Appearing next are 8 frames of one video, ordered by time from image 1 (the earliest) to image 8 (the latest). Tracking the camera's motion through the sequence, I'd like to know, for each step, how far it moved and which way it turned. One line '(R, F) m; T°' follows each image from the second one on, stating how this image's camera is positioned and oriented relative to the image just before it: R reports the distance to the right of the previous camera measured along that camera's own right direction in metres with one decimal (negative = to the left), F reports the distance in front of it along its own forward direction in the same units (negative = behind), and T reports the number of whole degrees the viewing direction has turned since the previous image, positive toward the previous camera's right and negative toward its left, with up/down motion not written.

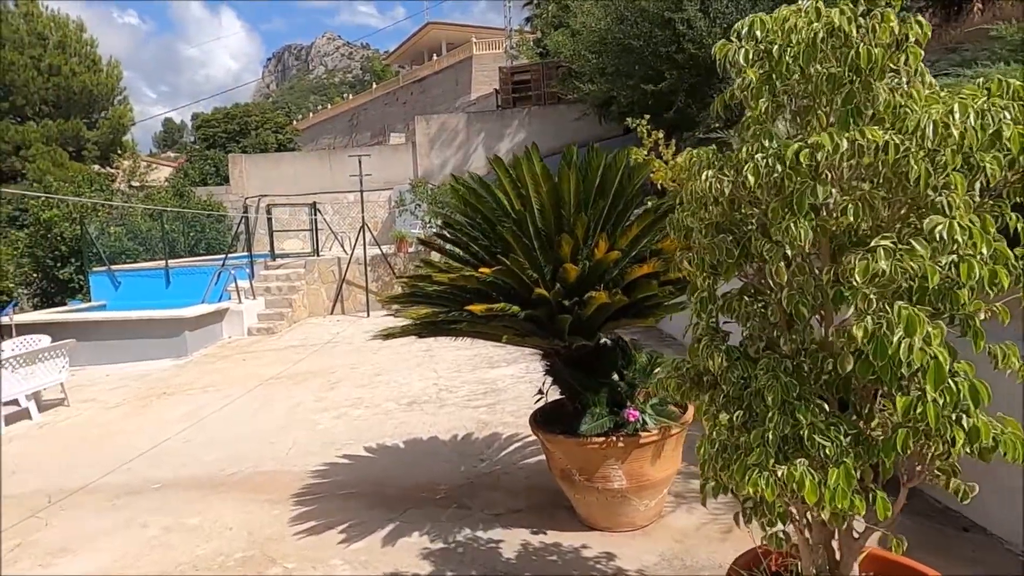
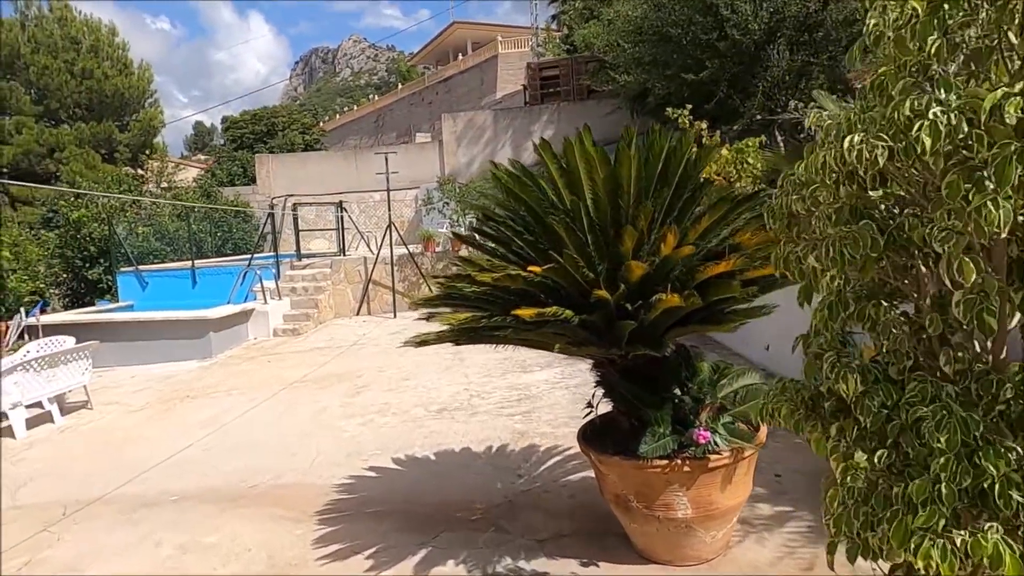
(-0.1, +0.3) m; -2°
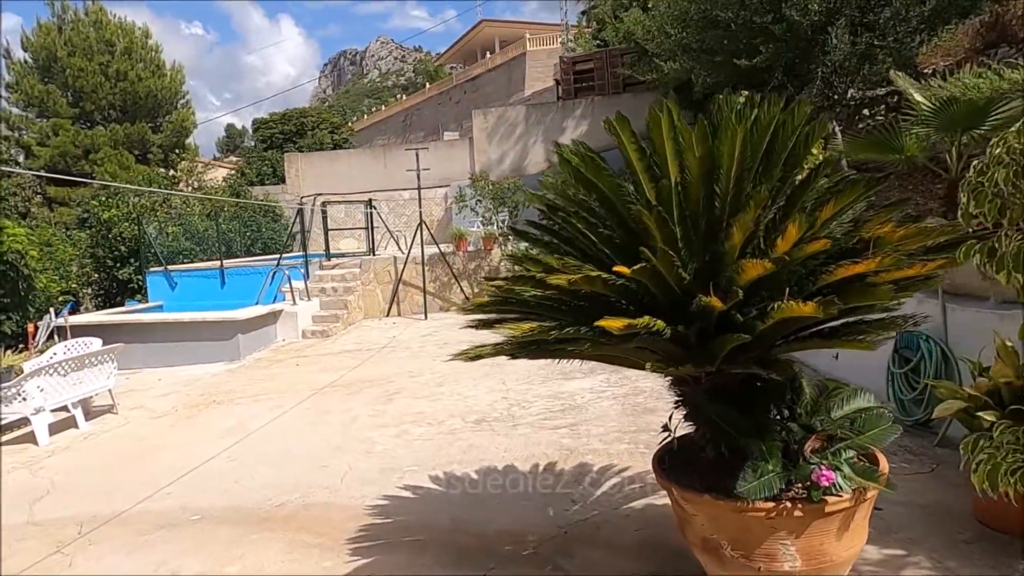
(-0.1, +0.4) m; -2°
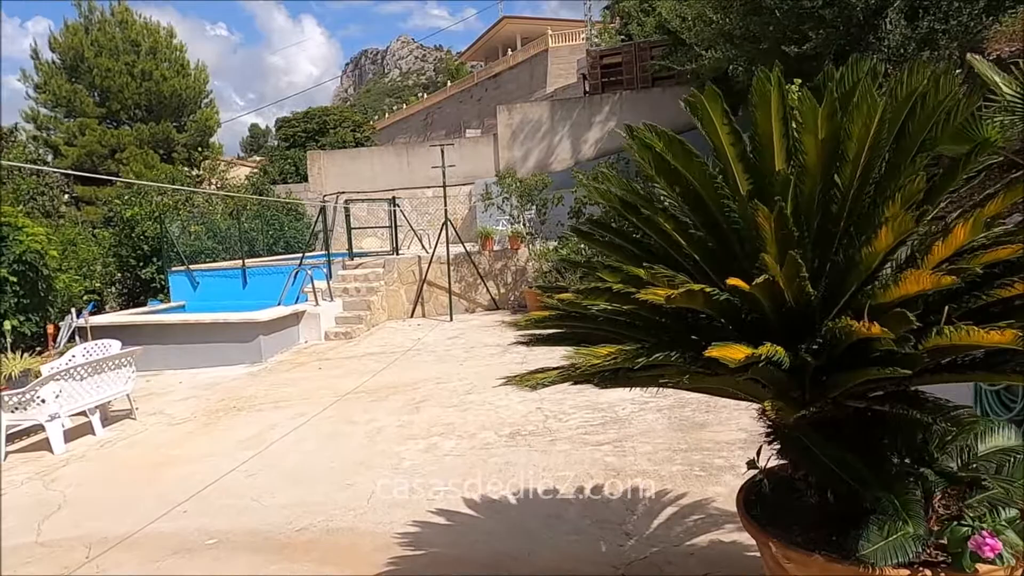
(-0.1, +0.3) m; -2°
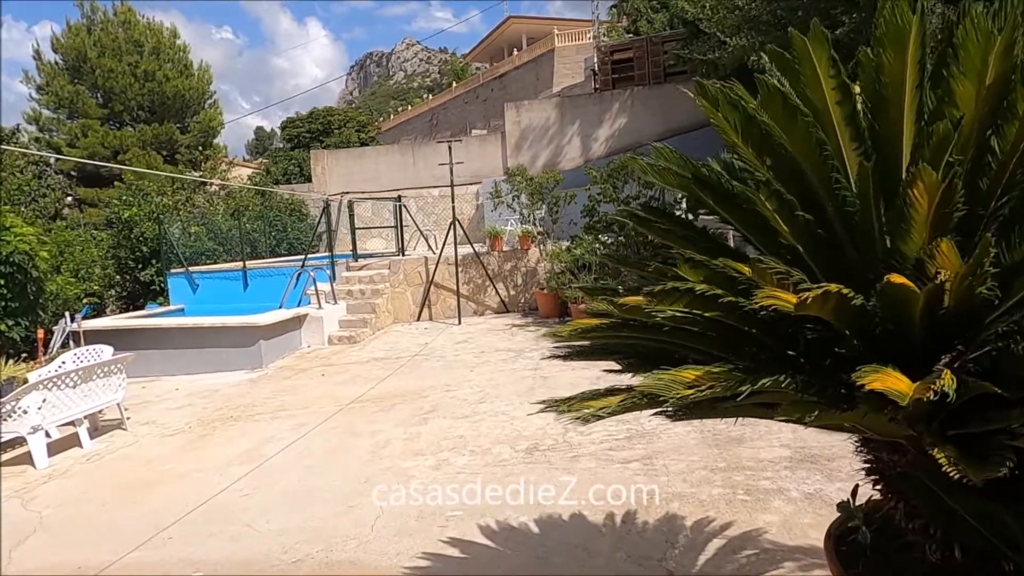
(-0.1, +0.4) m; 0°
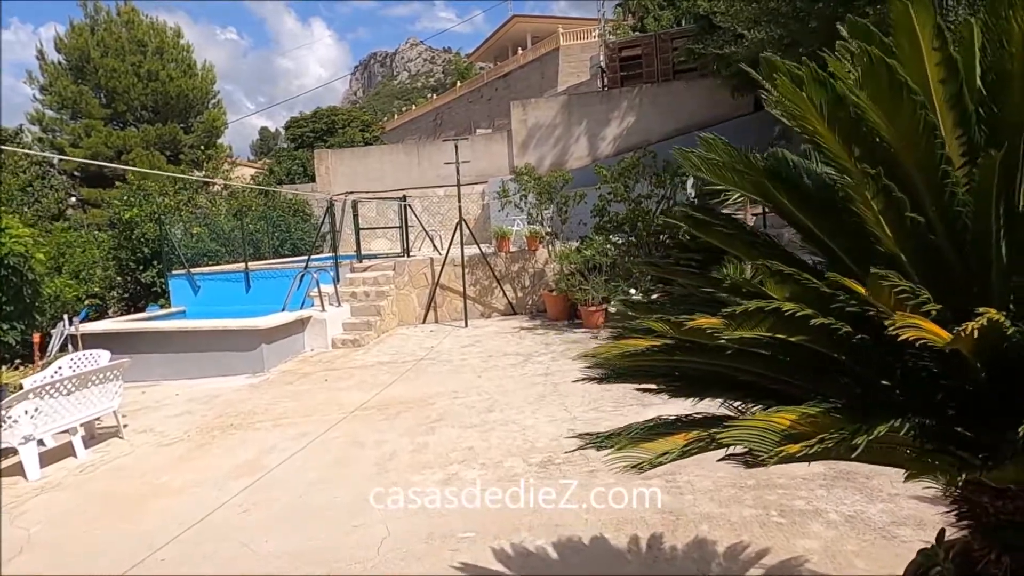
(-0.1, +0.2) m; 0°
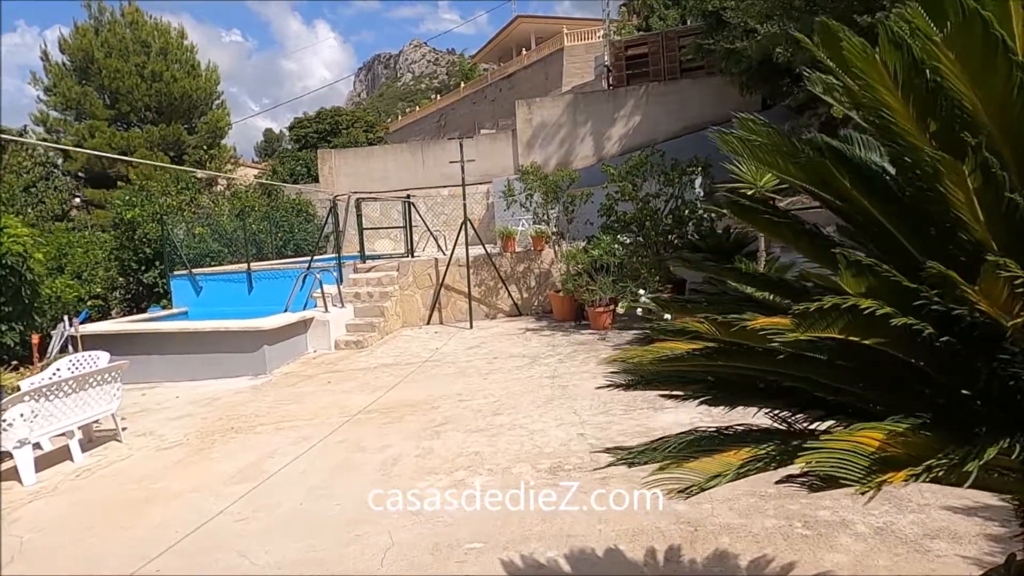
(0.0, +0.1) m; 0°
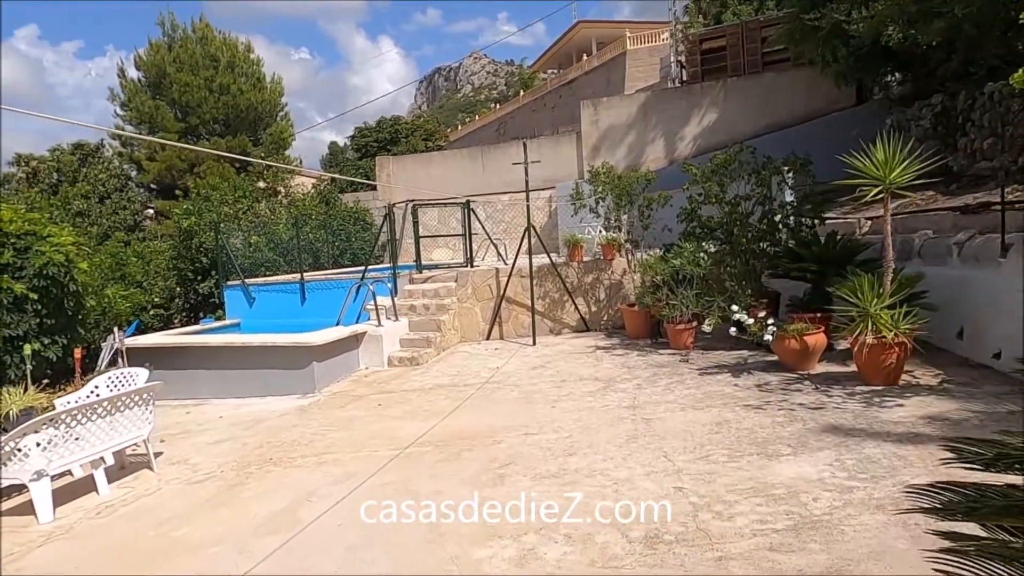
(-0.1, +0.7) m; -5°
